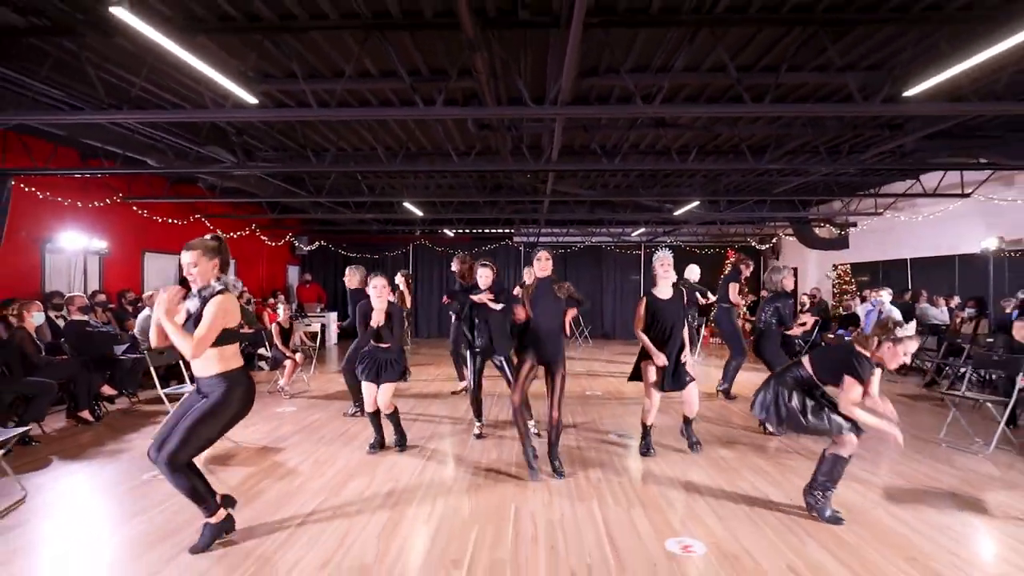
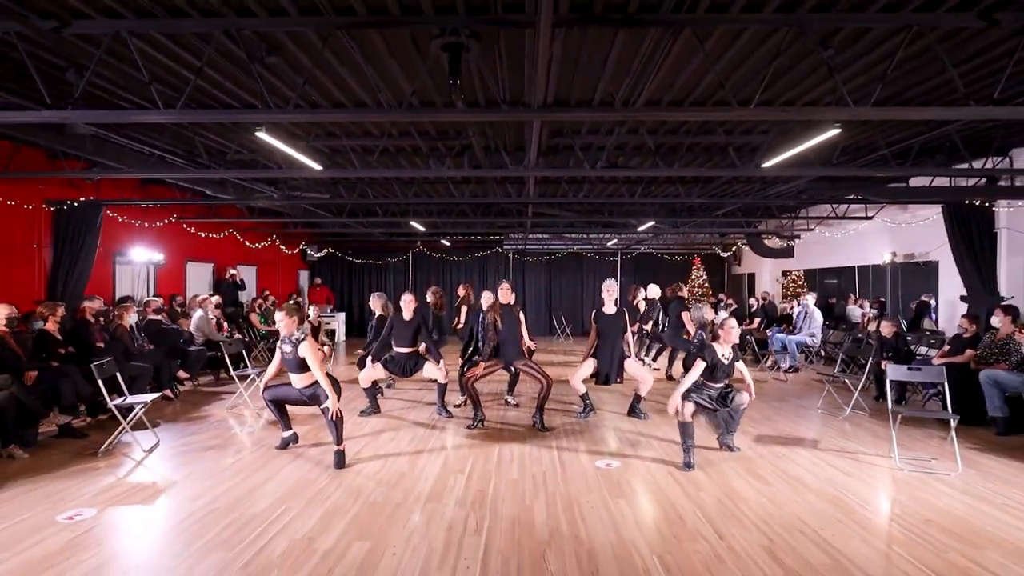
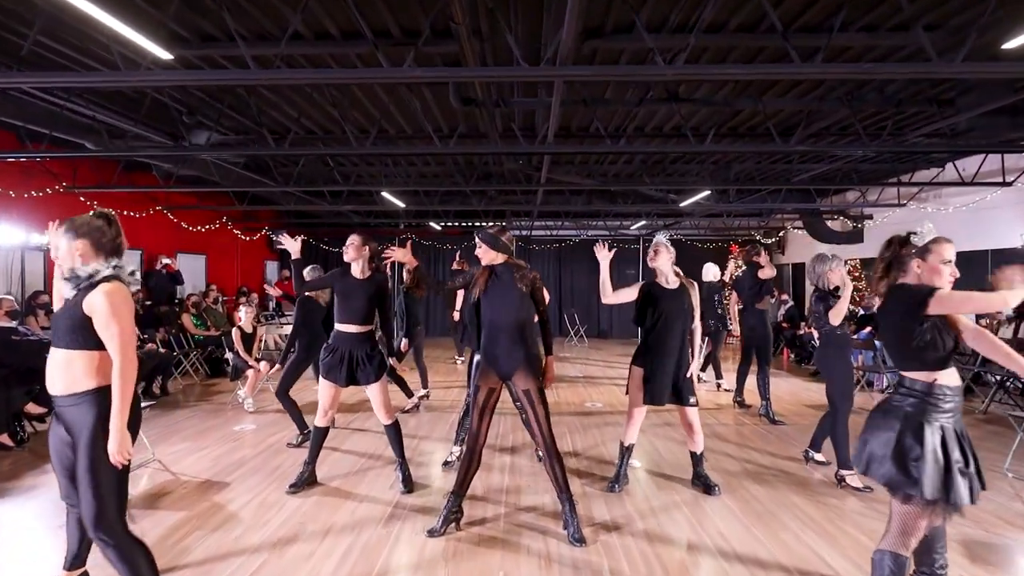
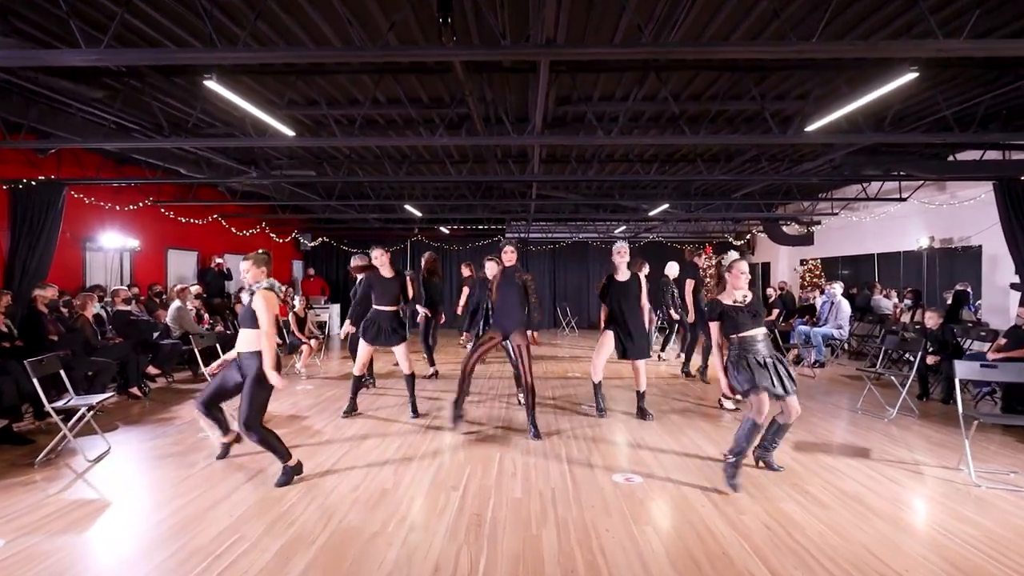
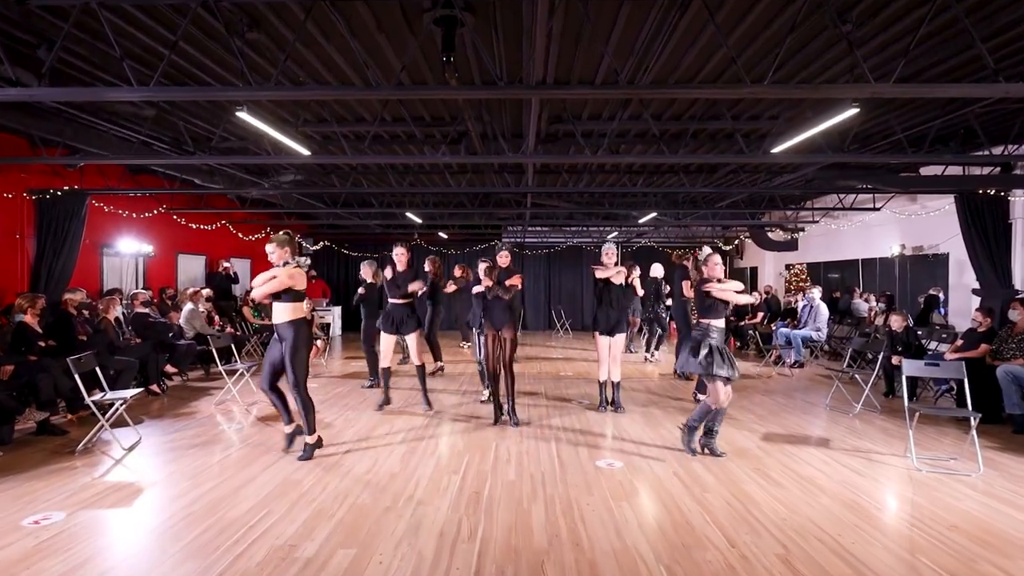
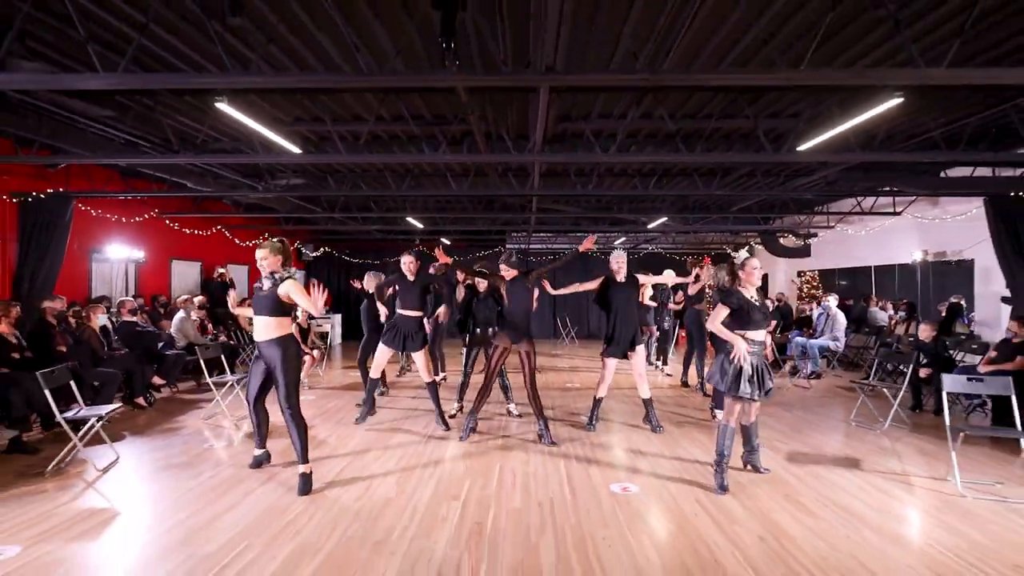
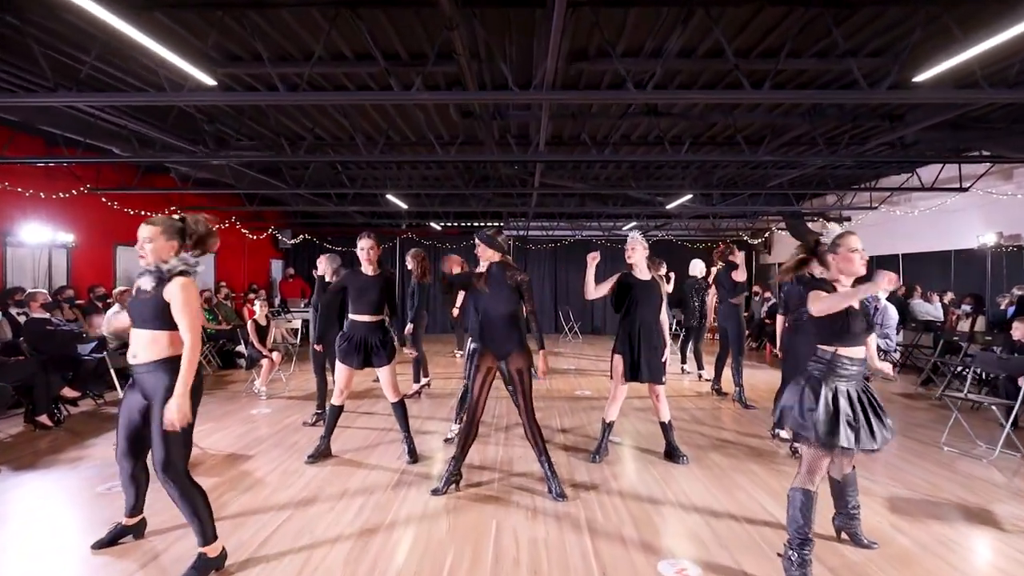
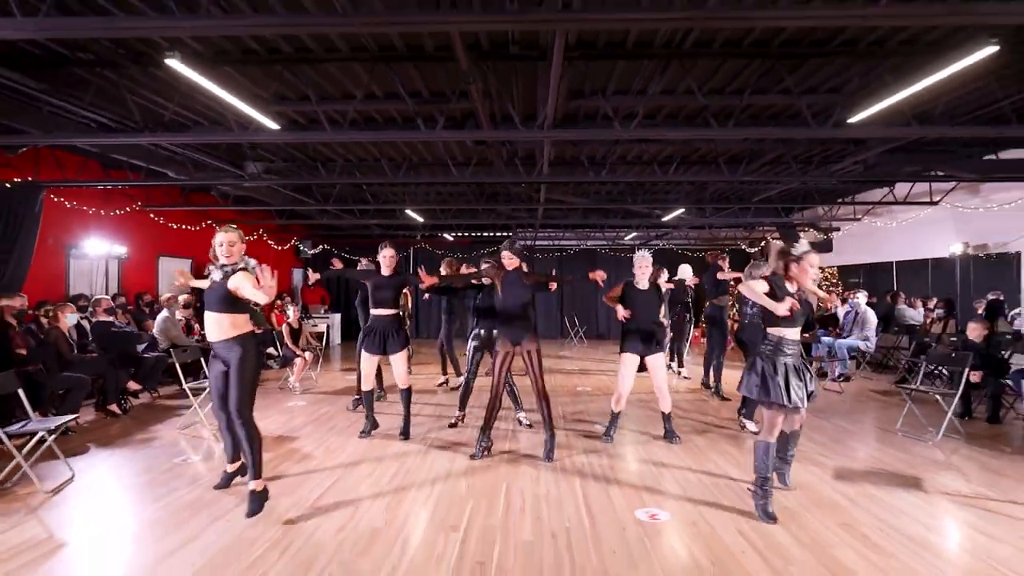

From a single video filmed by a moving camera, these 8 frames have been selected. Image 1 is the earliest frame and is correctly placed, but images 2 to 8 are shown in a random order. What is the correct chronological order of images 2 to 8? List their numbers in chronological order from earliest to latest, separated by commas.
8, 6, 2, 5, 4, 7, 3
